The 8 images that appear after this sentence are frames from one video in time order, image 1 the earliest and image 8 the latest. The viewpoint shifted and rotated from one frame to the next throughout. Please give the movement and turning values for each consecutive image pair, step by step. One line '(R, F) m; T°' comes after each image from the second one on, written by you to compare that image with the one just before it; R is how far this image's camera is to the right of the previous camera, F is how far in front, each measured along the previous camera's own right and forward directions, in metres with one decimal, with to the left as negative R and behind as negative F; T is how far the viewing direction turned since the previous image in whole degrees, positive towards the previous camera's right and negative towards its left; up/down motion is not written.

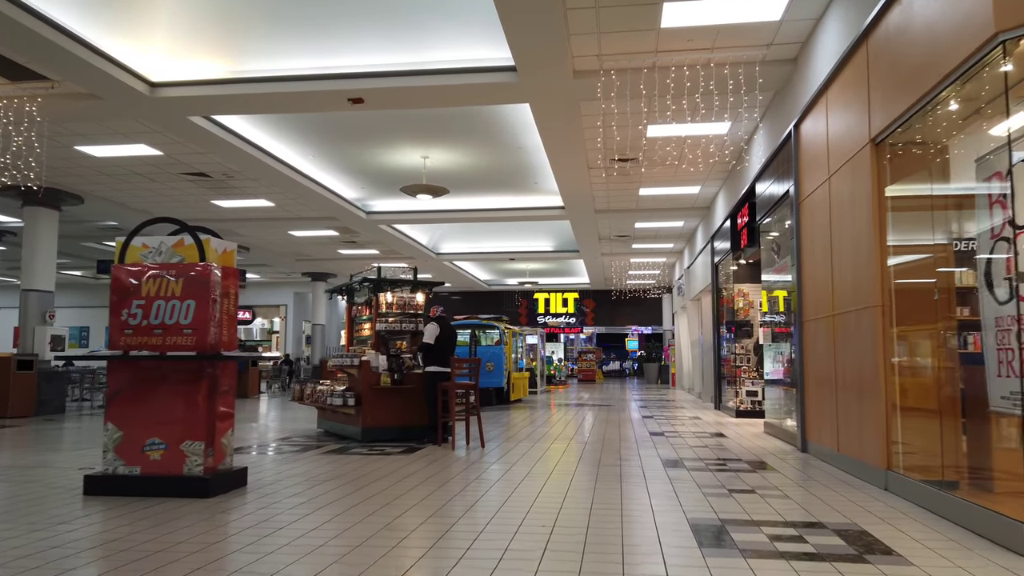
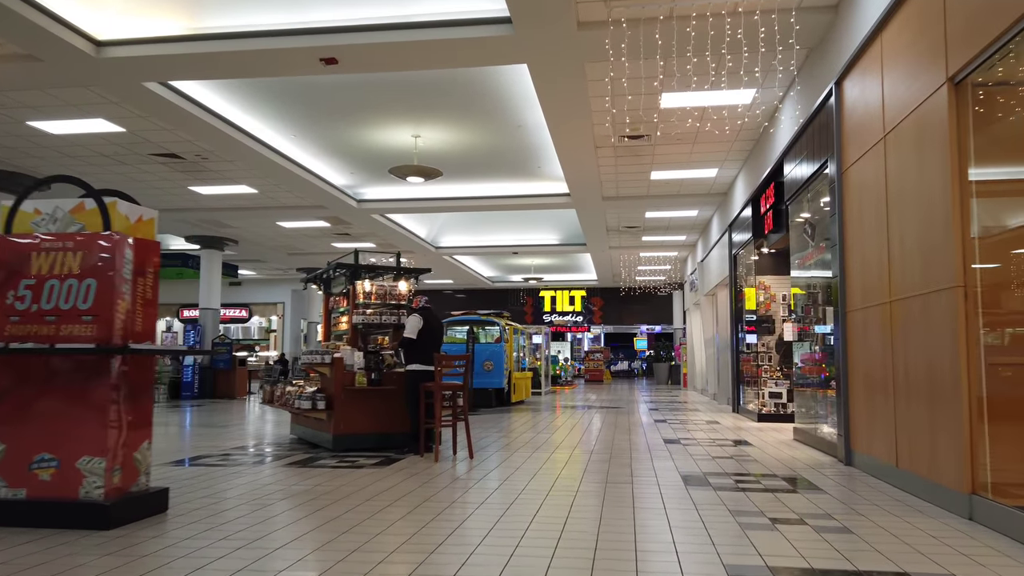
(+0.1, +1.0) m; -1°
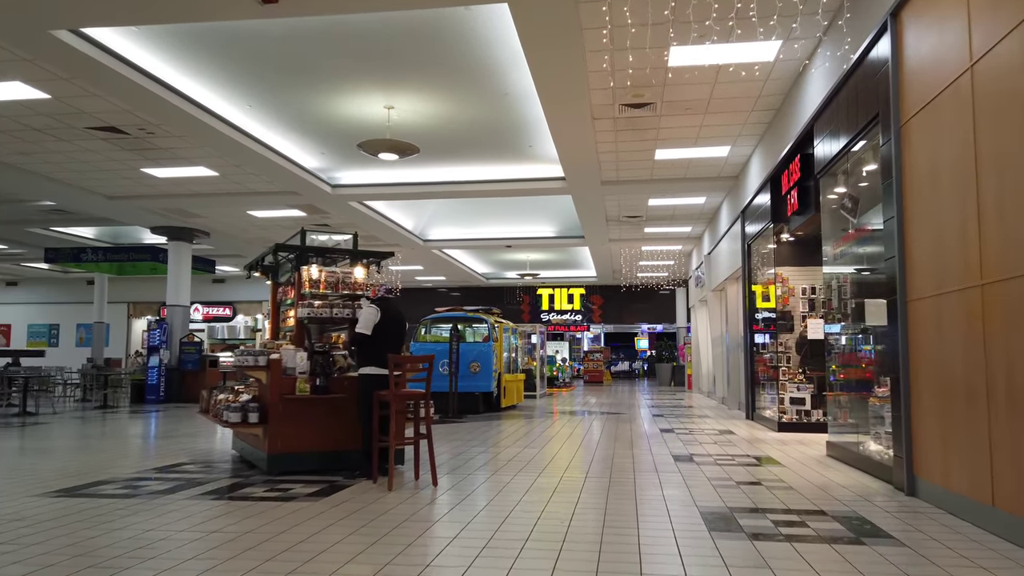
(+0.2, +1.2) m; 0°
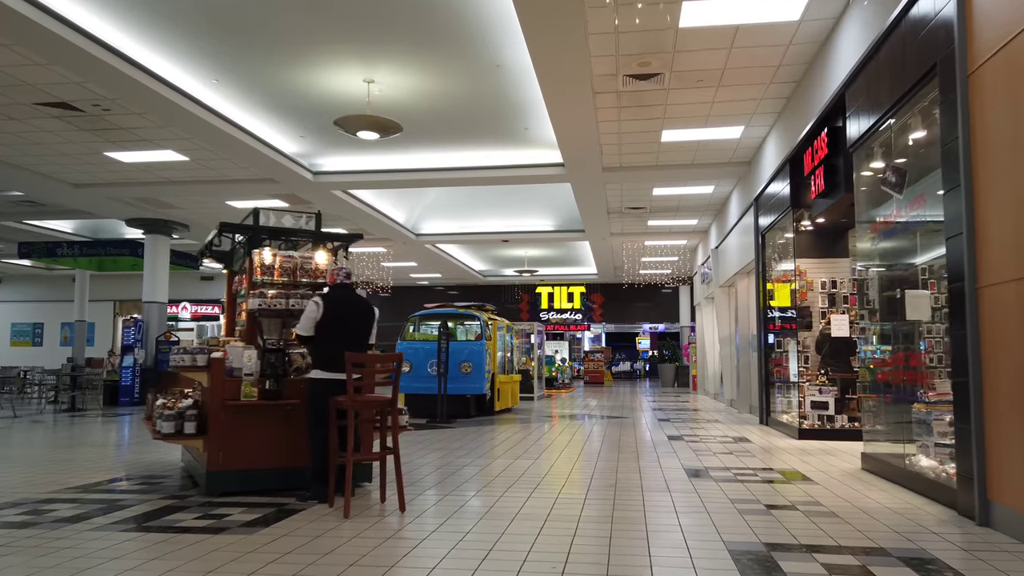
(+0.1, +0.8) m; 0°
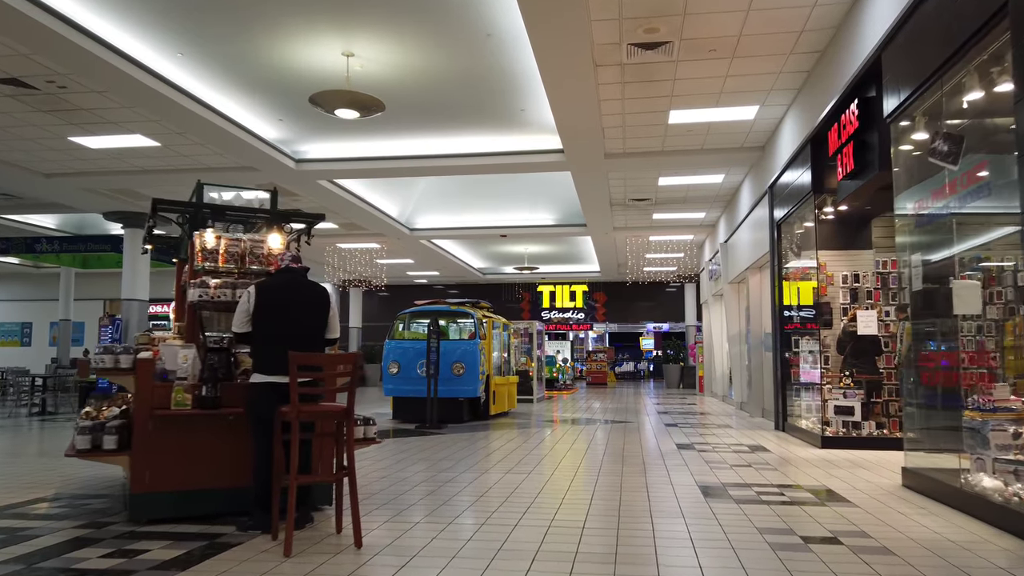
(+0.1, +0.7) m; 0°
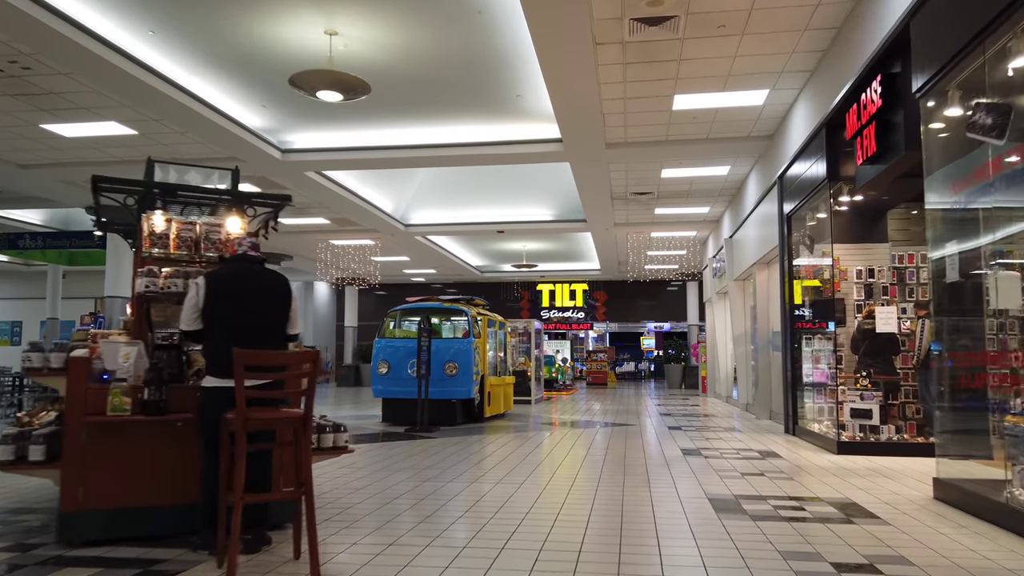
(+0.1, +0.5) m; 0°
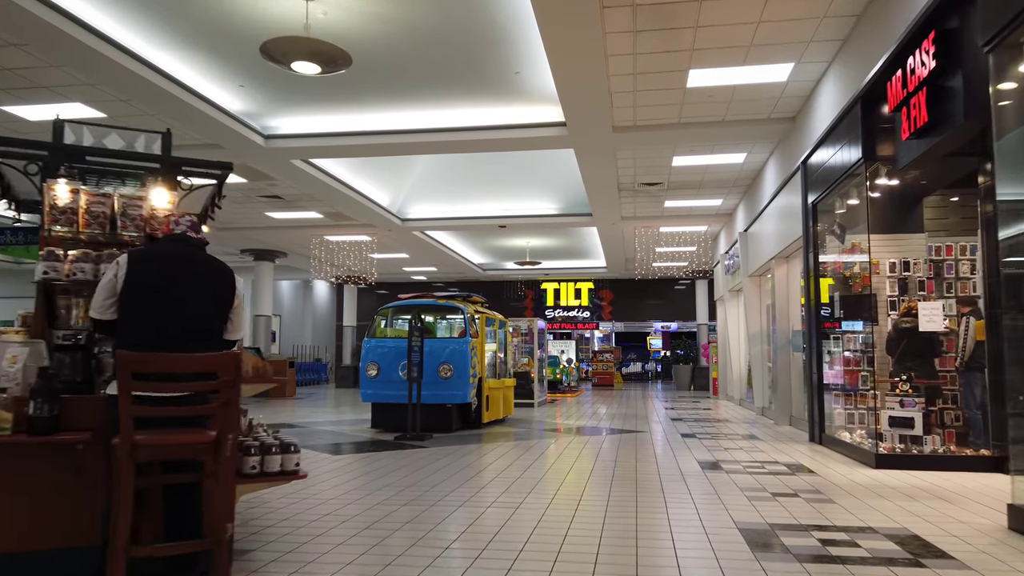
(+0.1, +0.7) m; 0°
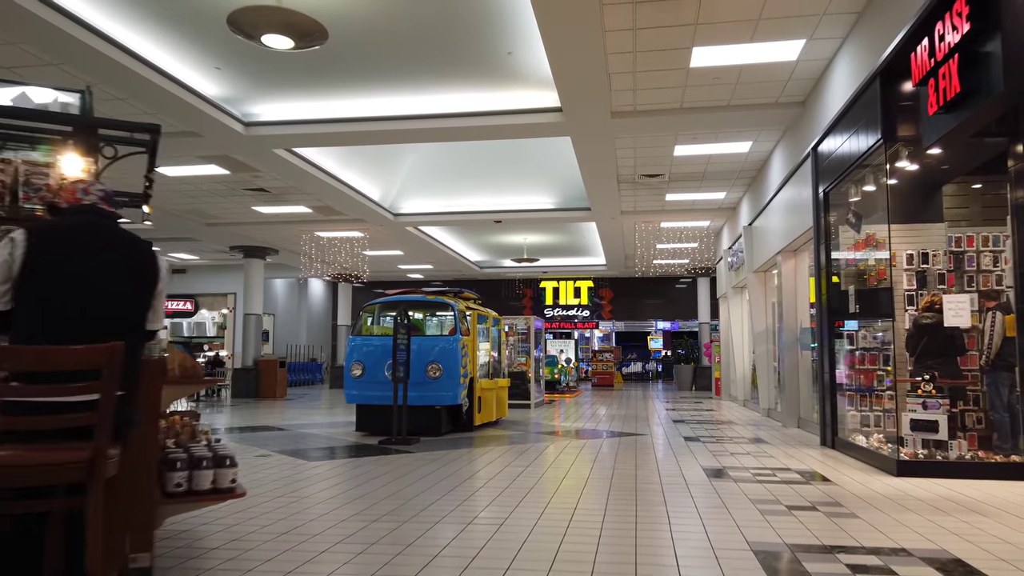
(+0.1, +0.5) m; 0°
